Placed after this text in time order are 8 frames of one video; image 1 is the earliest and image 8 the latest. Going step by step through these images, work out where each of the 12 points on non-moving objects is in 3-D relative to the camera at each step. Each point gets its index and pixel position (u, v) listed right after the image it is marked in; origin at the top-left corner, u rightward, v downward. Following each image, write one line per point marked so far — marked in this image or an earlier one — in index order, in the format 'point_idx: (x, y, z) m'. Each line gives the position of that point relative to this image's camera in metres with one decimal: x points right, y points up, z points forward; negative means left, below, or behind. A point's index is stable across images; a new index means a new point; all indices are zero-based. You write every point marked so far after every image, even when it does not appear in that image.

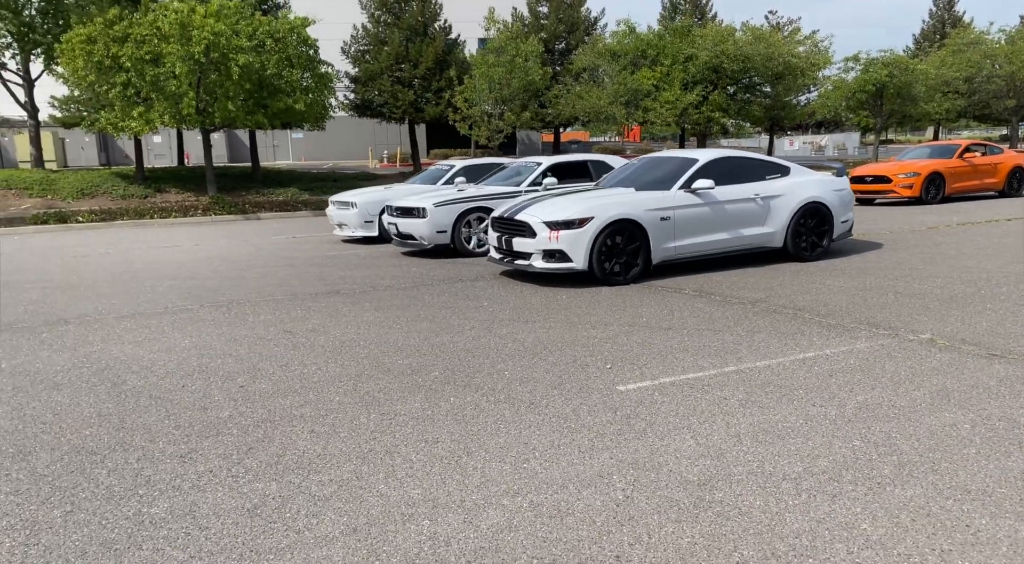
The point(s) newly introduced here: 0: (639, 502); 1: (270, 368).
0: (+0.6, -1.0, +3.5) m
1: (-1.8, -0.6, +5.7) m
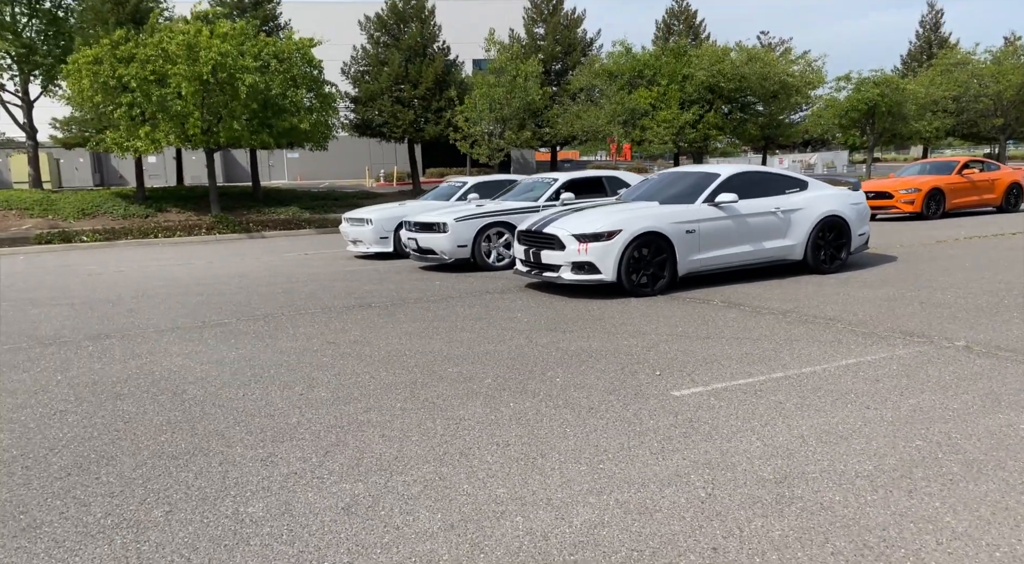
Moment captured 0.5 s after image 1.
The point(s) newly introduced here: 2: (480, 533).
0: (+1.0, -1.0, +3.6) m
1: (-1.4, -0.7, +5.8) m
2: (-0.1, -1.1, +3.4) m
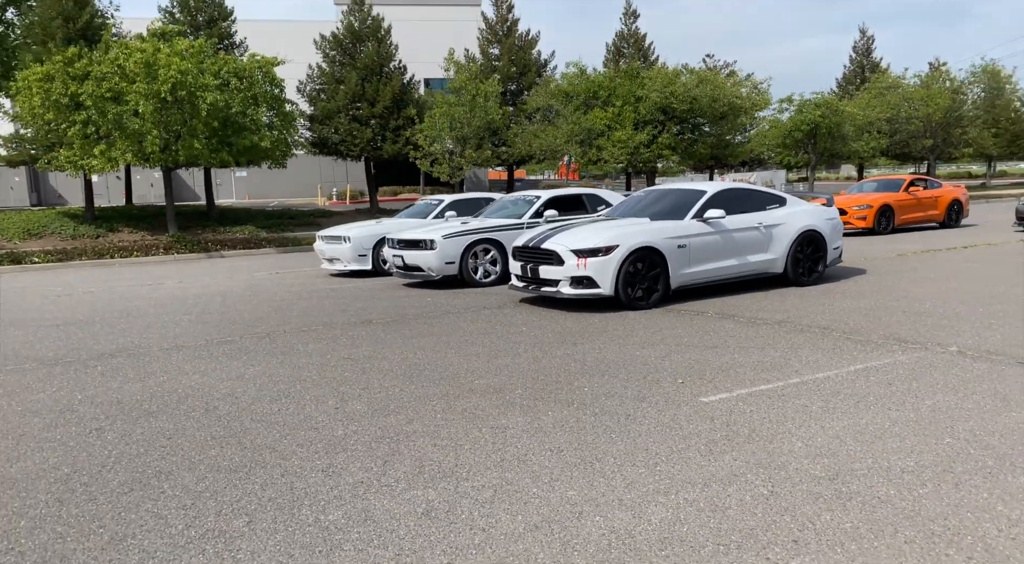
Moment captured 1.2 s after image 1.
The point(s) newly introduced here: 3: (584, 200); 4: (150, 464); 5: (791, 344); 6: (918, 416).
0: (+1.3, -1.0, +3.8) m
1: (-1.2, -0.8, +5.9) m
2: (+0.2, -1.1, +3.5) m
3: (+1.2, +1.3, +12.7) m
4: (-2.0, -1.0, +4.3) m
5: (+2.6, -0.6, +7.2) m
6: (+2.6, -0.9, +5.0) m
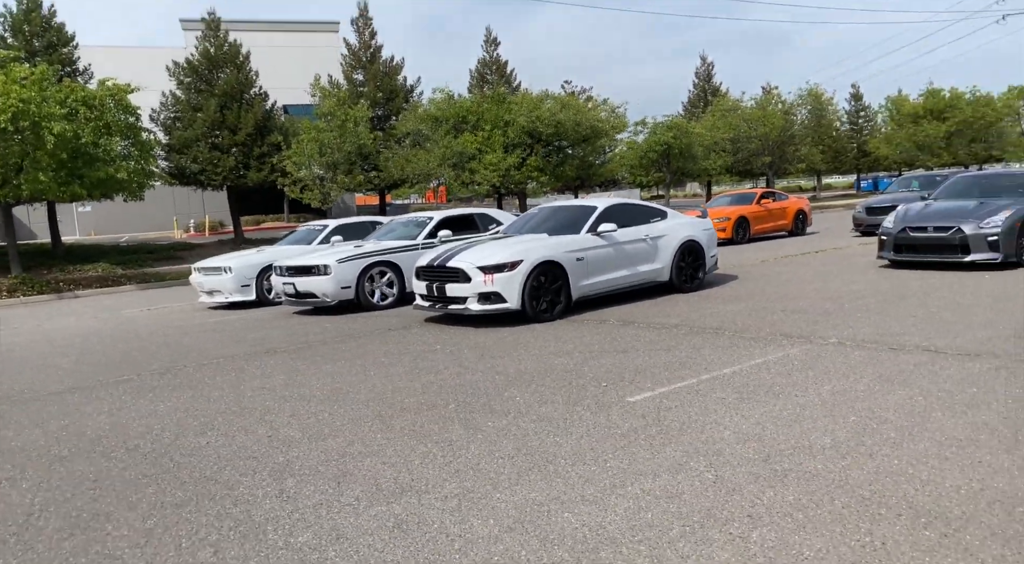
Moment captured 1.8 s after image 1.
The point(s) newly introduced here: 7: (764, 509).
0: (+1.1, -1.0, +4.1) m
1: (-1.7, -1.0, +5.7) m
2: (+0.1, -1.1, +3.6) m
3: (-0.6, +1.0, +13.0) m
4: (-2.2, -1.2, +4.1) m
5: (+1.8, -0.6, +7.7) m
6: (+2.2, -0.8, +5.5) m
7: (+1.2, -1.1, +3.7) m
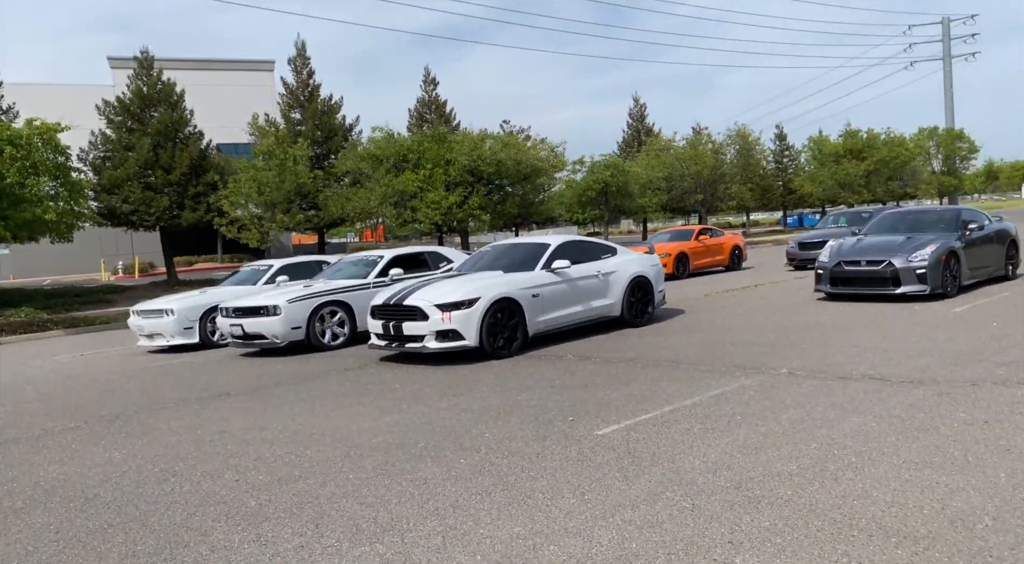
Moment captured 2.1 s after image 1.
0: (+1.0, -1.2, +4.2) m
1: (-1.9, -1.3, +5.6) m
2: (+0.1, -1.3, +3.6) m
3: (-1.4, +0.4, +13.0) m
4: (-2.3, -1.4, +3.9) m
5: (+1.4, -1.0, +7.8) m
6: (+2.0, -1.1, +5.7) m
7: (+1.1, -1.2, +3.8) m
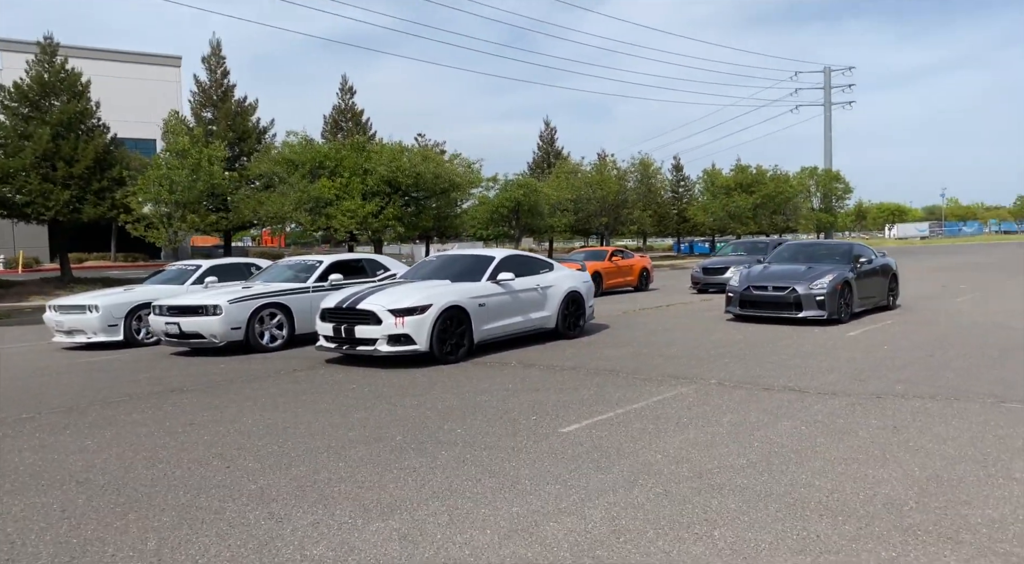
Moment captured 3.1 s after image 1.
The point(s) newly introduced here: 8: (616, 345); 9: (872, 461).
0: (+1.0, -1.3, +4.8) m
1: (-2.1, -1.2, +5.8) m
2: (+0.1, -1.3, +4.1) m
3: (-2.5, +0.3, +13.2) m
4: (-2.3, -1.3, +4.1) m
5: (+0.9, -1.1, +8.4) m
6: (+1.7, -1.2, +6.4) m
7: (+1.1, -1.3, +4.4) m
8: (+1.5, -0.9, +11.4) m
9: (+2.5, -1.2, +5.4) m
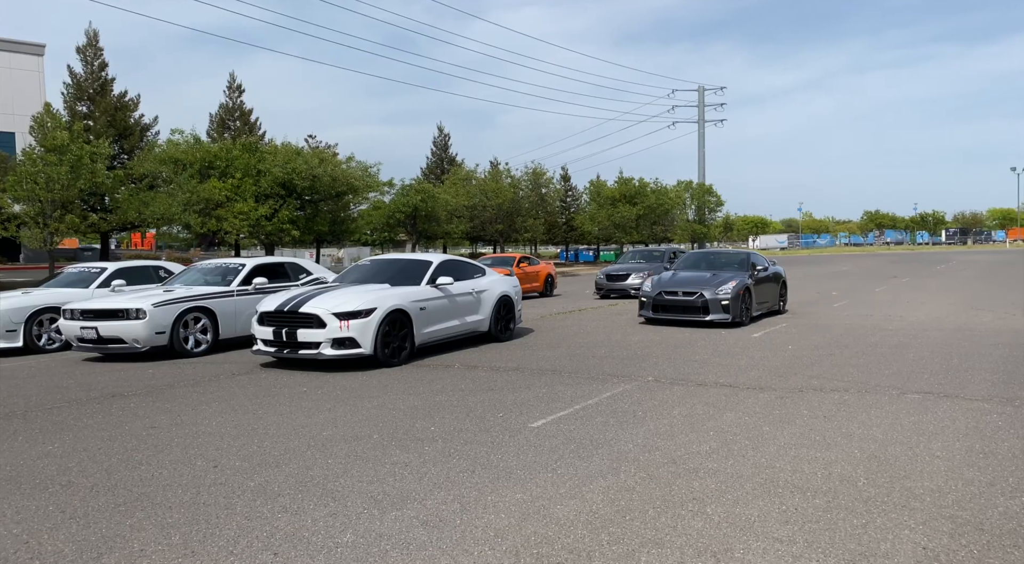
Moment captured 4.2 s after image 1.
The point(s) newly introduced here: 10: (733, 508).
0: (+1.0, -1.3, +5.2) m
1: (-2.2, -1.2, +5.7) m
2: (+0.2, -1.3, +4.3) m
3: (-3.7, +0.2, +13.0) m
4: (-2.2, -1.3, +4.0) m
5: (+0.3, -1.1, +8.7) m
6: (+1.5, -1.2, +6.9) m
7: (+1.2, -1.3, +4.8) m
8: (+0.5, -1.0, +11.8) m
9: (+2.3, -1.3, +6.1) m
10: (+1.3, -1.3, +4.5) m
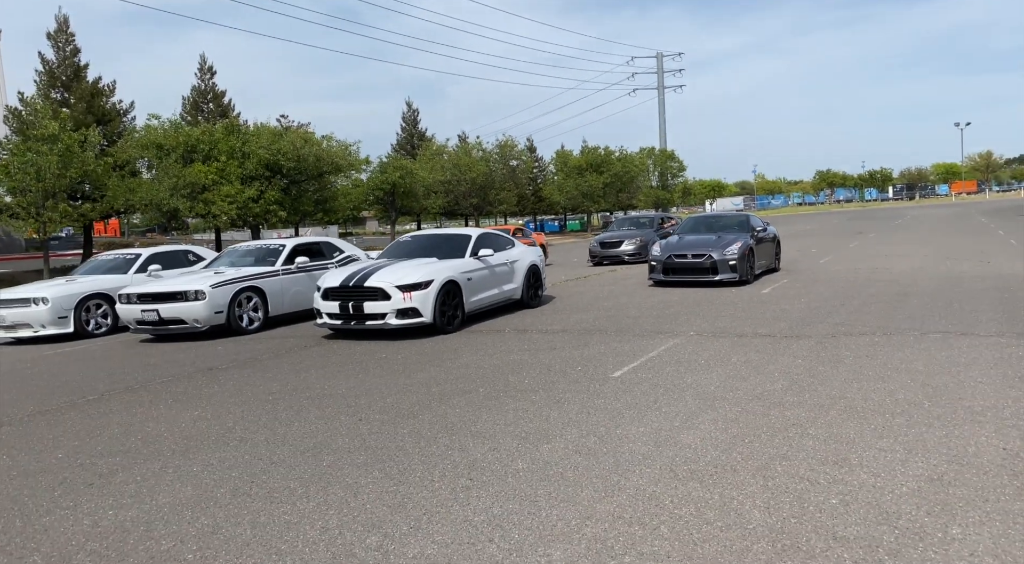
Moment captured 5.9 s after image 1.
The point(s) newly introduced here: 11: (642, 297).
0: (+1.8, -1.0, +6.0) m
1: (-1.4, -1.0, +6.4) m
2: (+1.1, -1.1, +5.1) m
3: (-3.3, +0.6, +13.5) m
4: (-1.3, -1.1, +4.6) m
5: (+1.0, -0.7, +9.5) m
6: (+2.2, -0.8, +7.6) m
7: (+2.0, -1.0, +5.6) m
8: (+1.1, -0.5, +12.6) m
9: (+3.2, -0.9, +6.9) m
10: (+2.2, -1.0, +5.3) m
11: (+2.5, -0.3, +15.0) m
